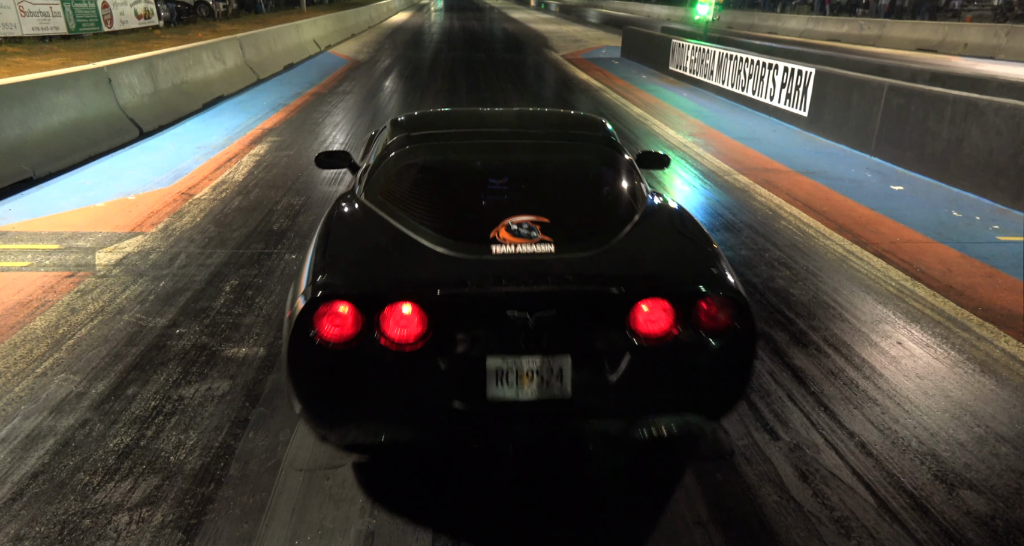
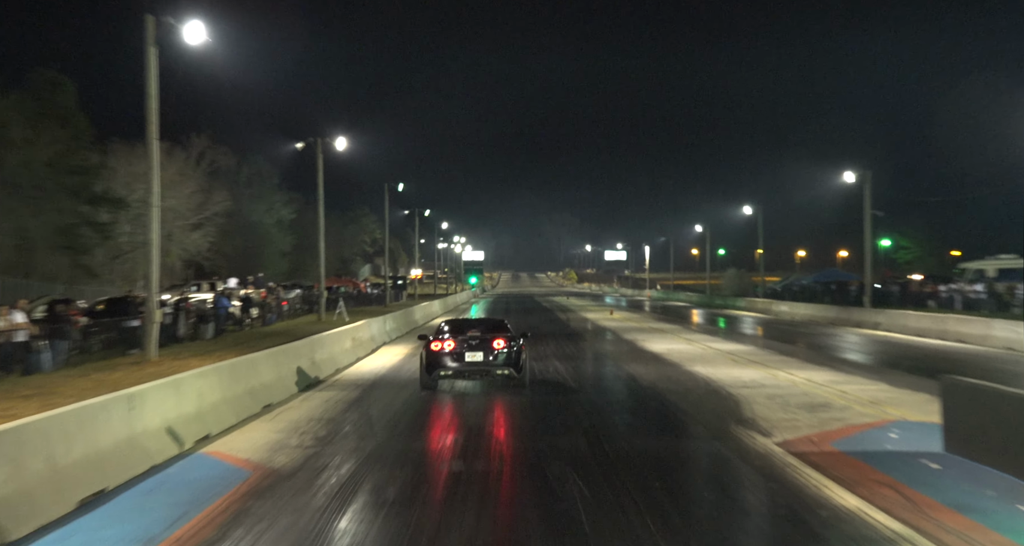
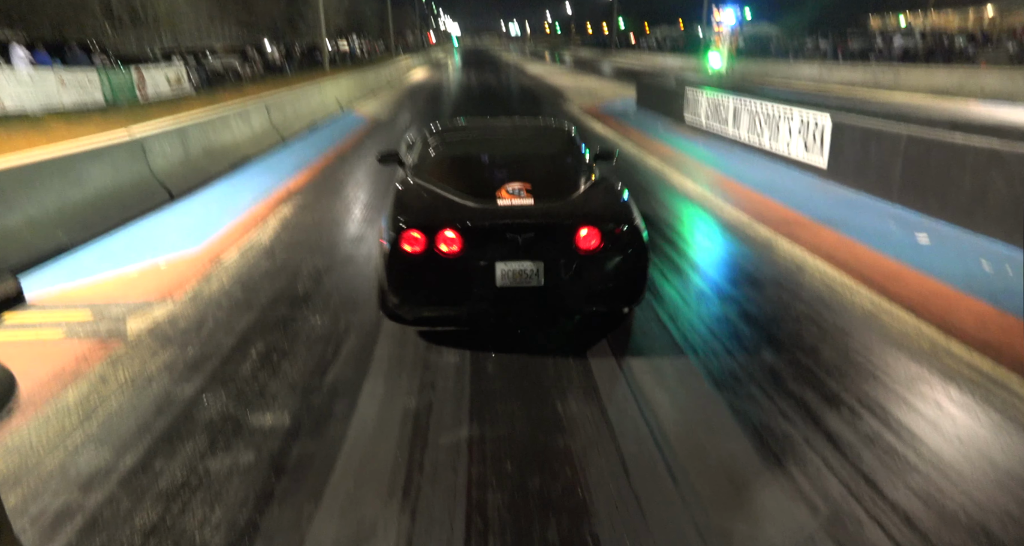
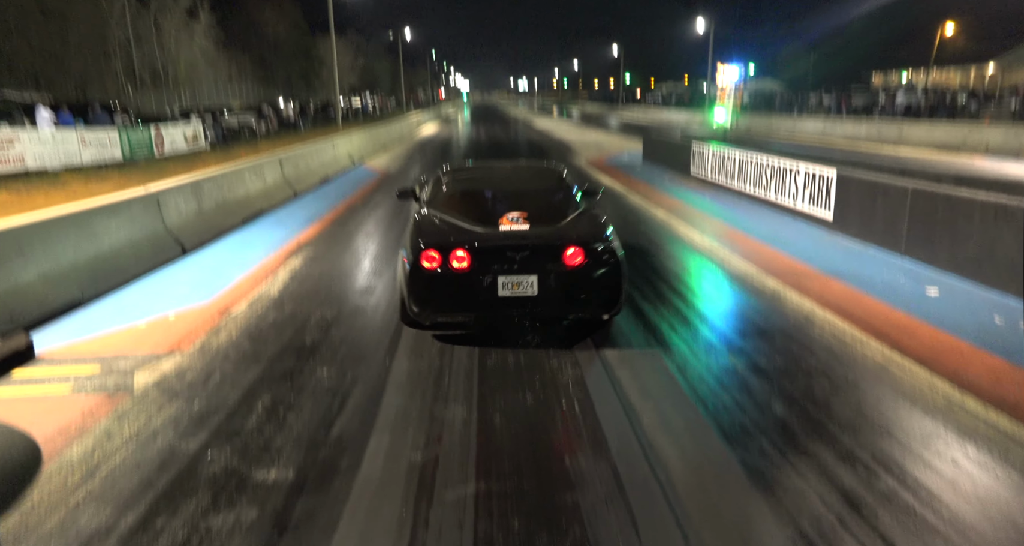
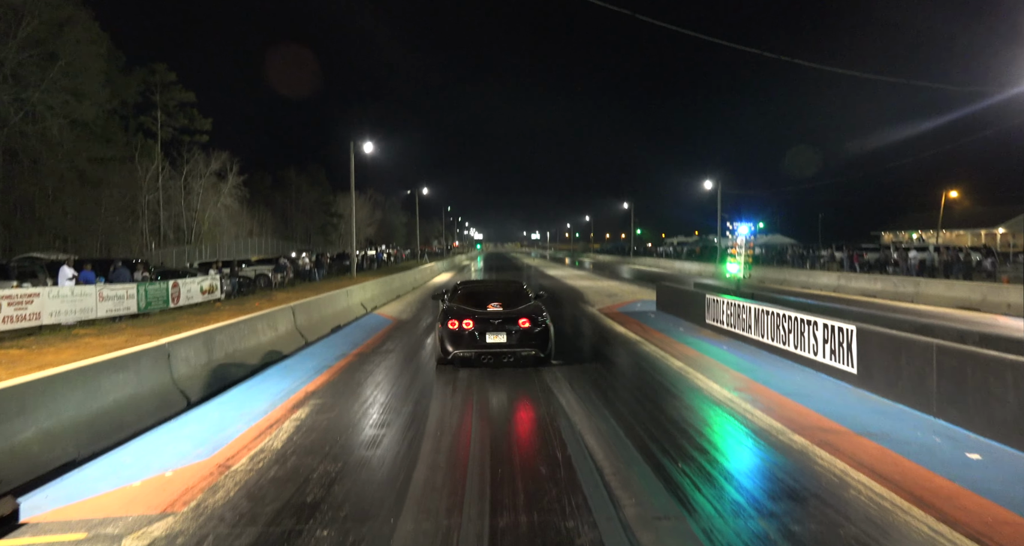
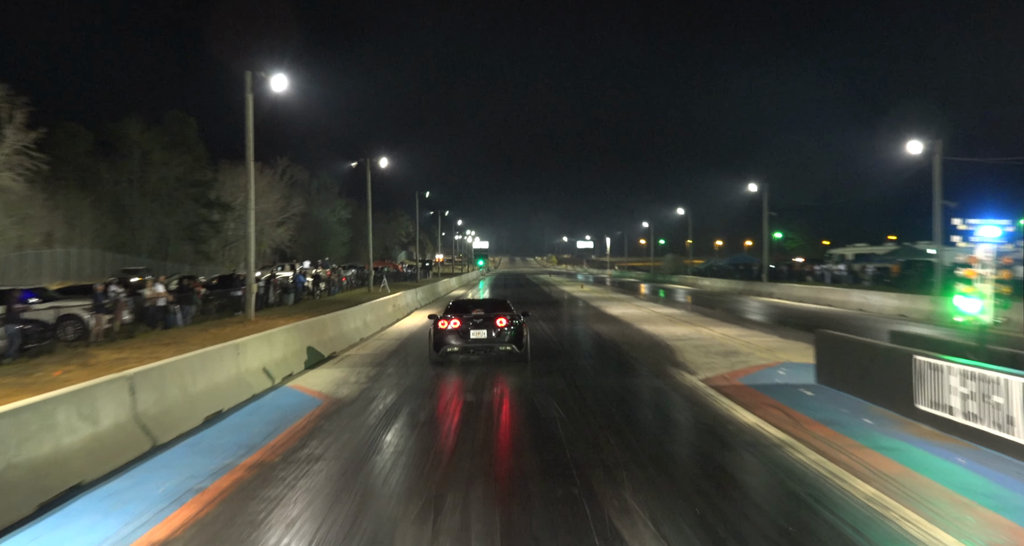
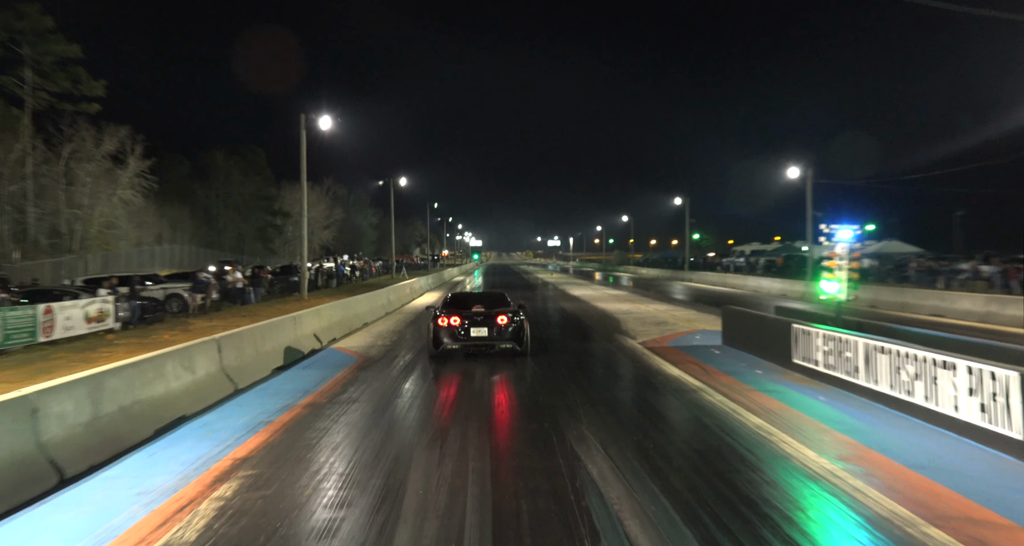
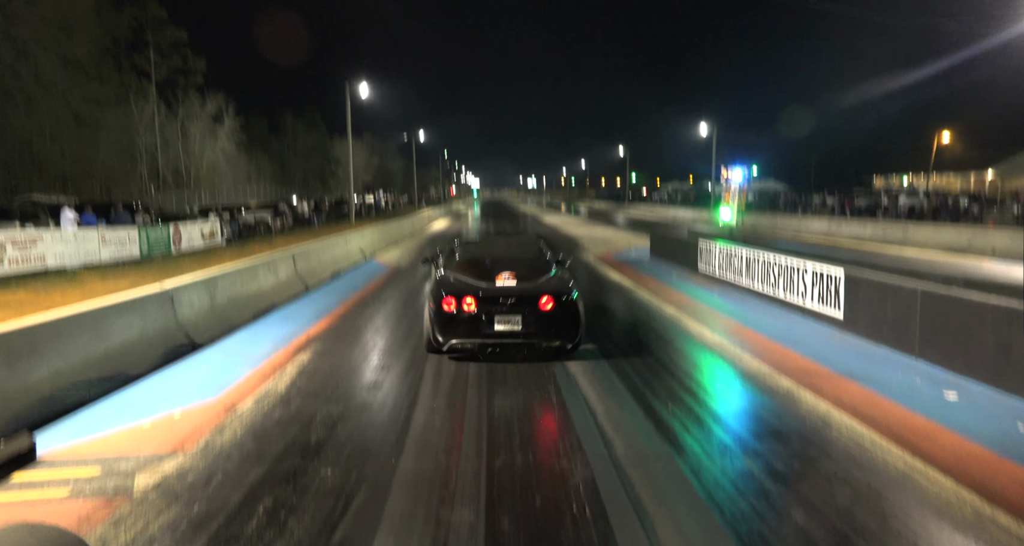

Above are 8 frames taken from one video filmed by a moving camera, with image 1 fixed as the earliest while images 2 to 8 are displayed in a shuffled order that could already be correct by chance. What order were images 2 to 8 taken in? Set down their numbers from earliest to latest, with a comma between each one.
3, 4, 8, 5, 7, 6, 2
